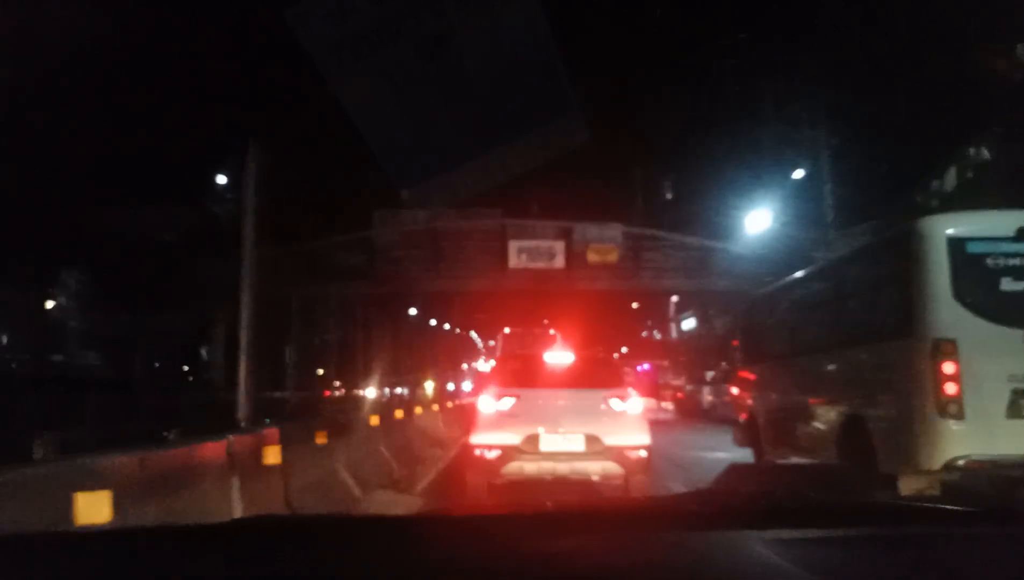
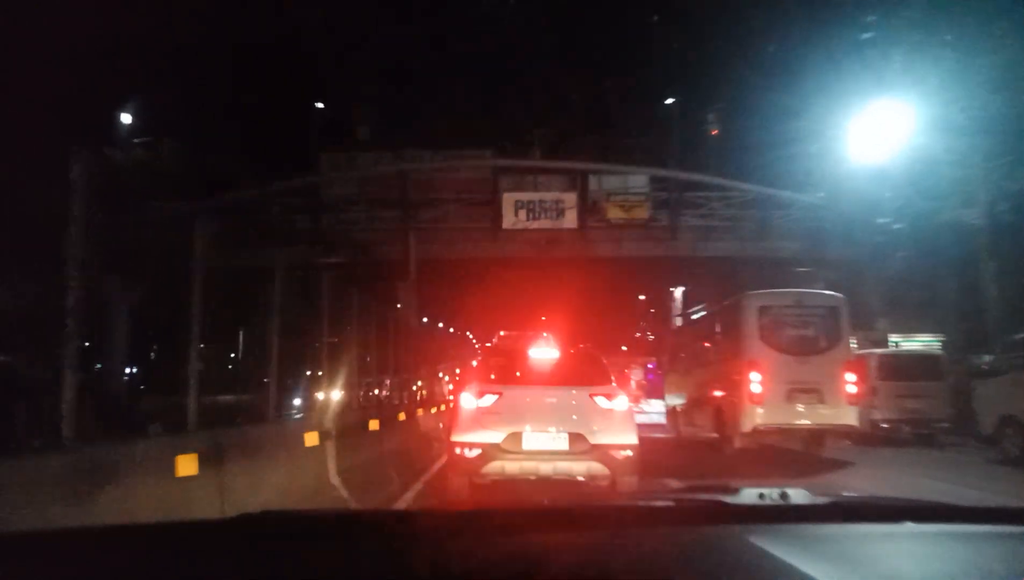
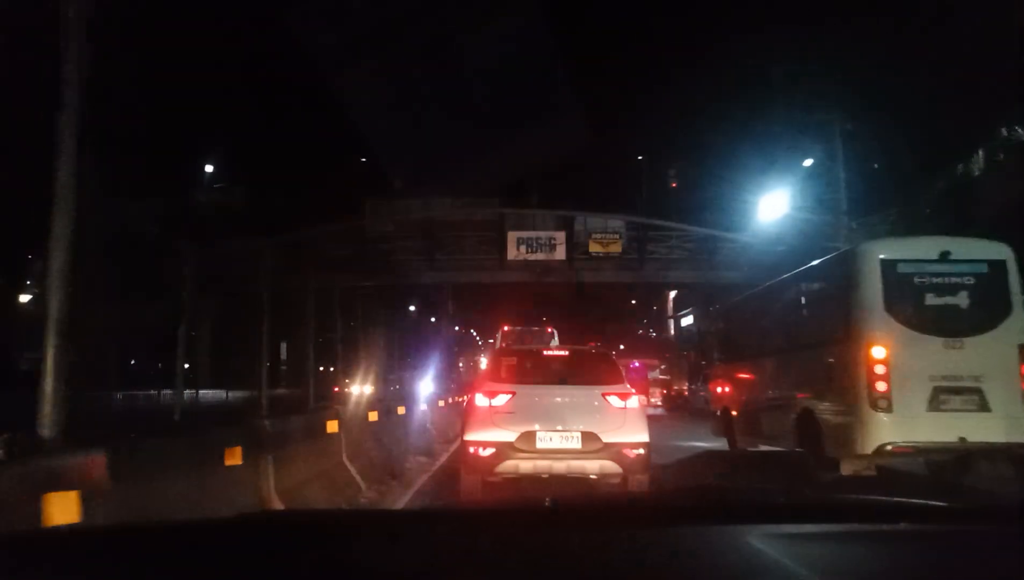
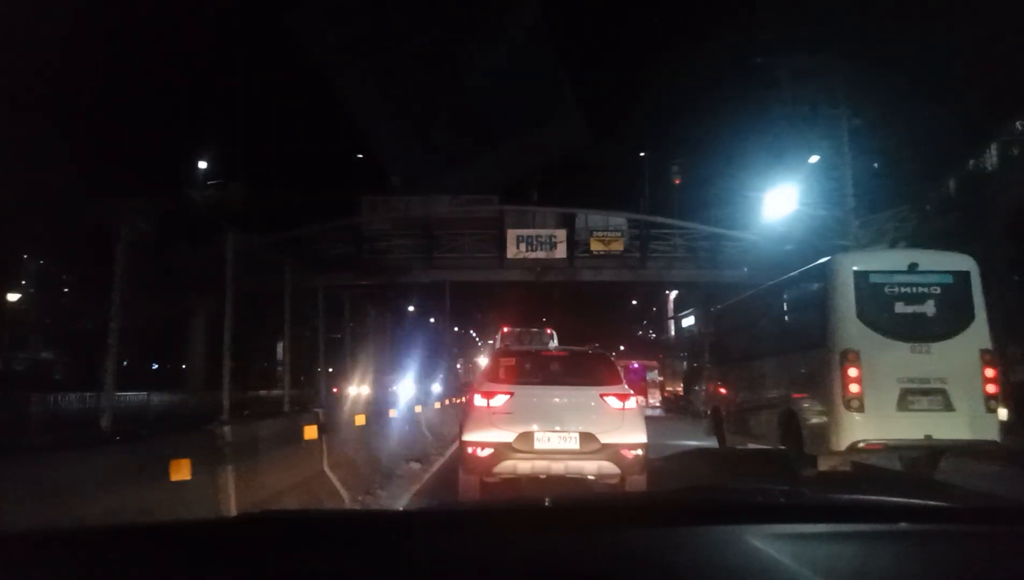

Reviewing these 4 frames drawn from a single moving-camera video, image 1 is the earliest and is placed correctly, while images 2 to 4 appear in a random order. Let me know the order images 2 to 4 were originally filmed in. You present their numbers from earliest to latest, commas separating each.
3, 4, 2
